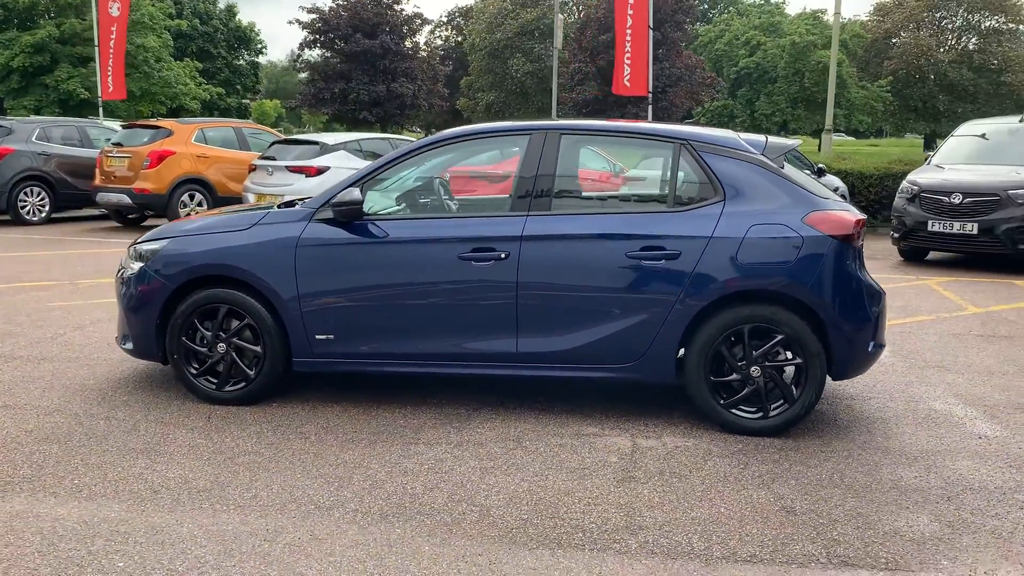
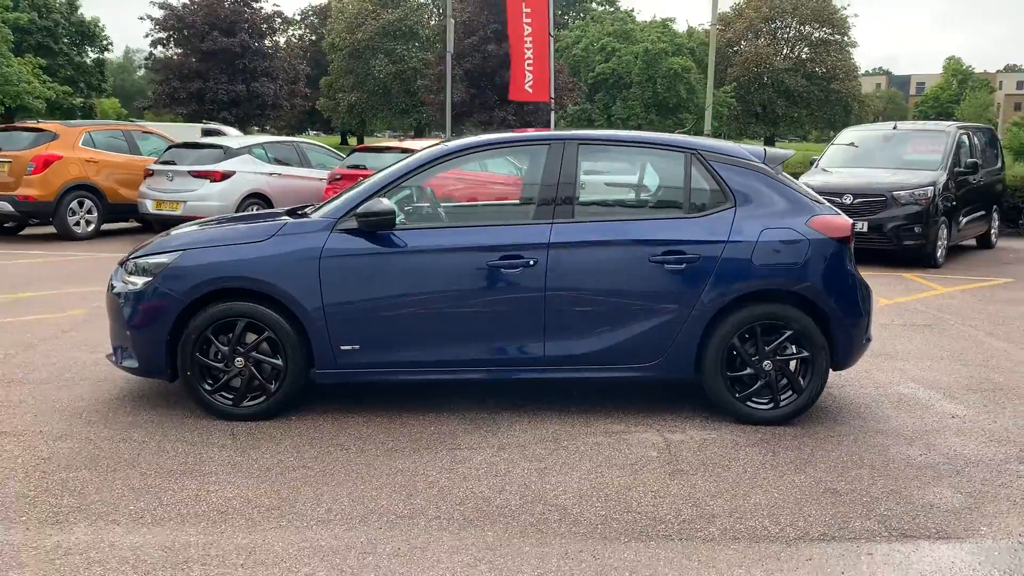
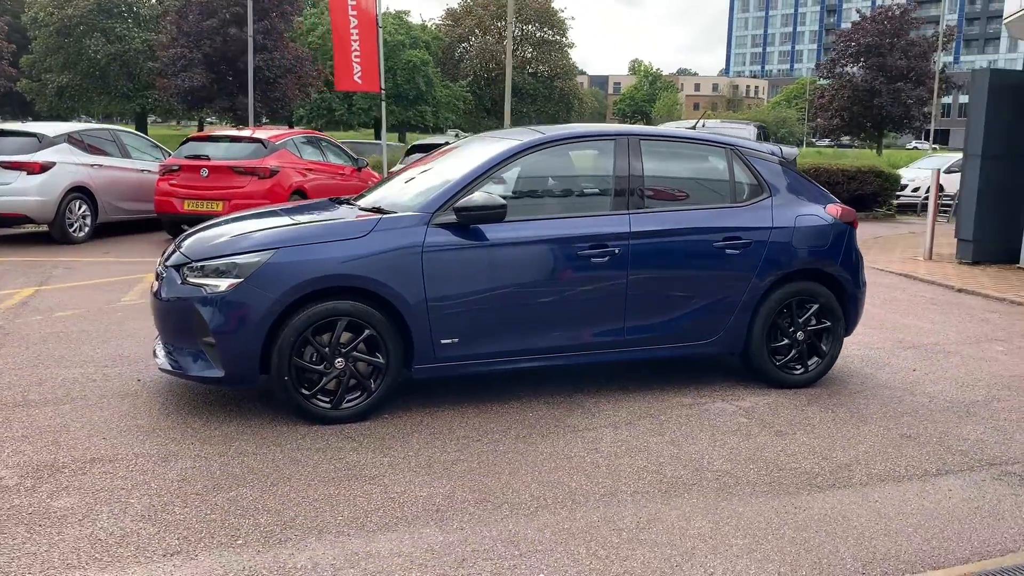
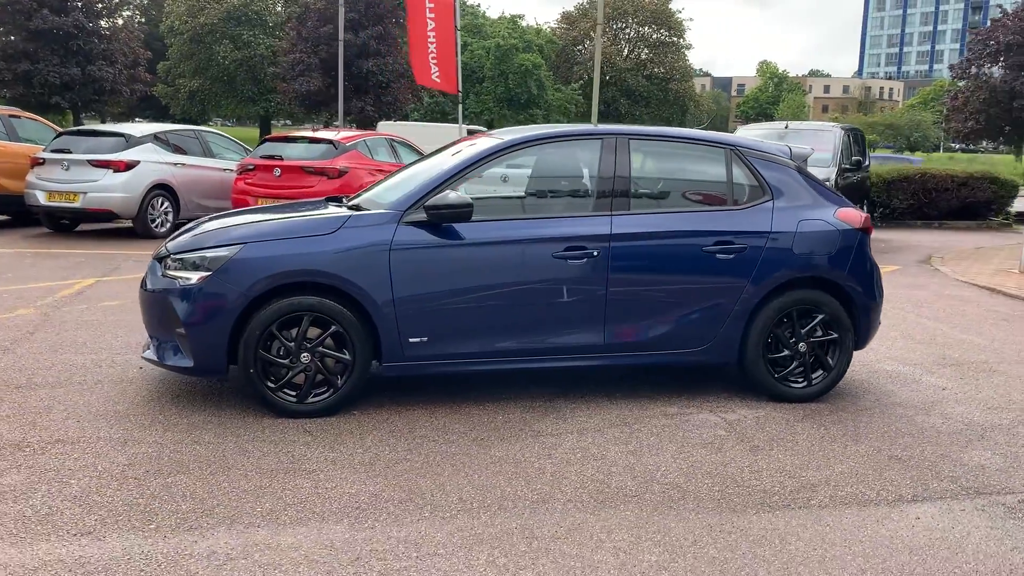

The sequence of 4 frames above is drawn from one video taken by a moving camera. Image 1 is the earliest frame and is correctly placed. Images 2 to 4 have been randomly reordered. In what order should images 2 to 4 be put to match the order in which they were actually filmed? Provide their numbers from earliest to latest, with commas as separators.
2, 4, 3
